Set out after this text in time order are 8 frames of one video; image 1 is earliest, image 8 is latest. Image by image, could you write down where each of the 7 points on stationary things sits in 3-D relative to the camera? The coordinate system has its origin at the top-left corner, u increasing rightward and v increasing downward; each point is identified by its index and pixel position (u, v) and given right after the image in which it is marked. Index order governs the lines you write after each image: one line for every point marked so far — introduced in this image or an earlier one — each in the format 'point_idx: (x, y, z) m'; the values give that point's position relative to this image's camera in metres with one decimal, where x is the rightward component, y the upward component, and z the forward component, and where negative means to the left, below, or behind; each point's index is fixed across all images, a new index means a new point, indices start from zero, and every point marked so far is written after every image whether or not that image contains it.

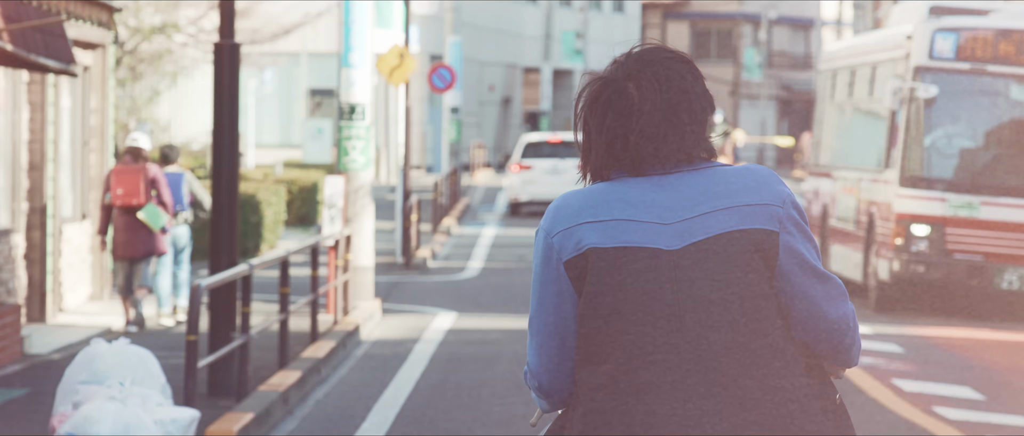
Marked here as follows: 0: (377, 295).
0: (-1.6, -0.9, +15.8) m
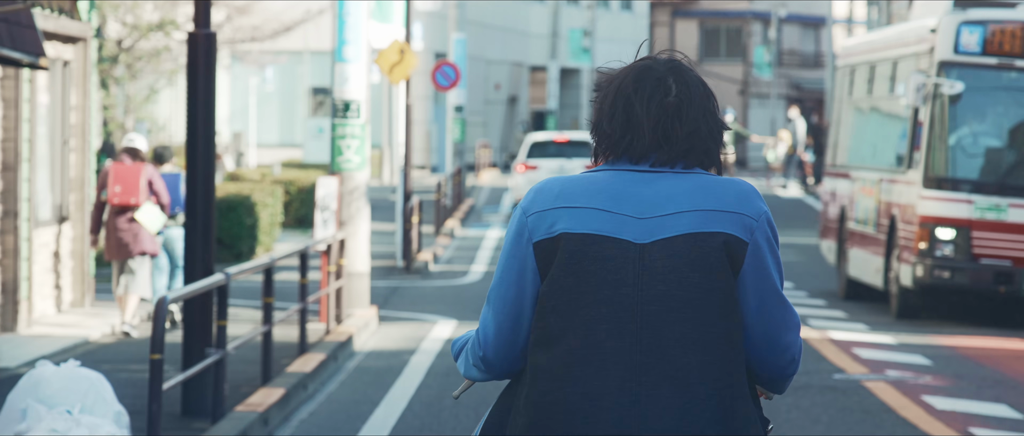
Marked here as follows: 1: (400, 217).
0: (-1.6, -1.0, +15.1) m
1: (-1.6, 0.0, +18.8) m
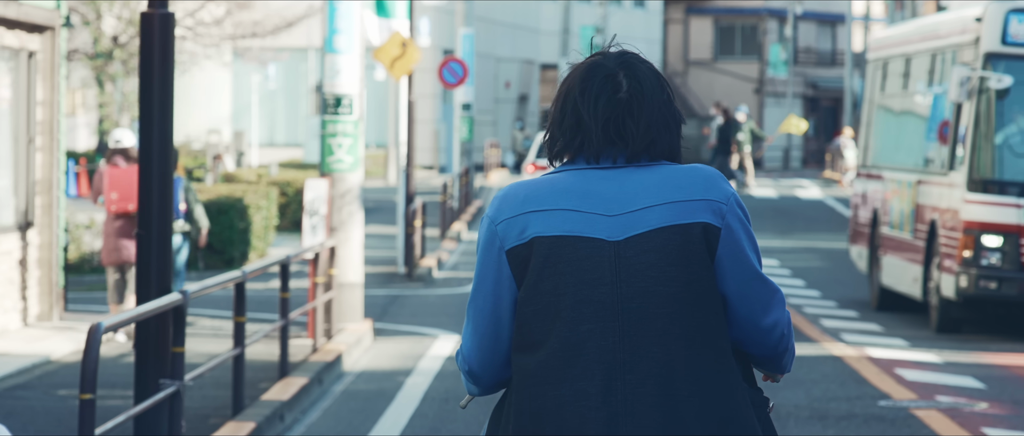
0: (-1.5, -1.0, +14.1) m
1: (-1.5, 0.0, +17.7) m
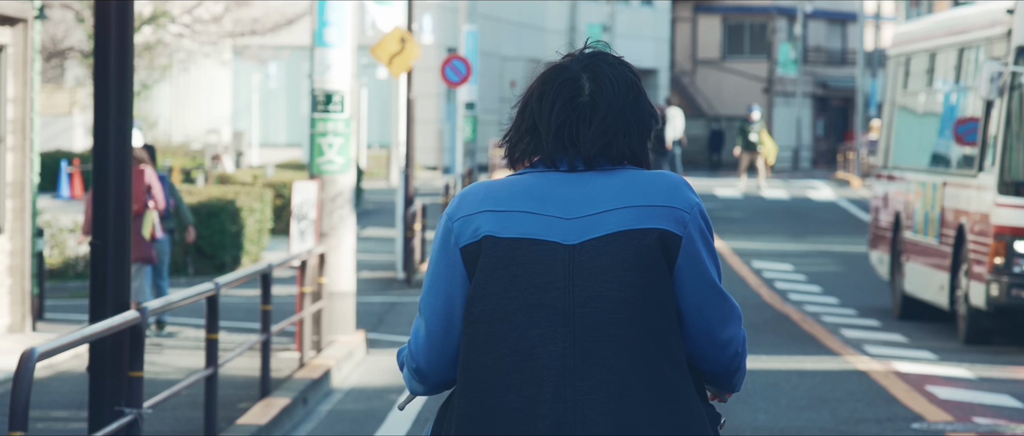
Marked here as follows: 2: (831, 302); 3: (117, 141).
0: (-1.5, -1.0, +13.4) m
1: (-1.4, -0.1, +17.0) m
2: (+3.7, -1.0, +15.1) m
3: (-1.8, +0.4, +6.1) m
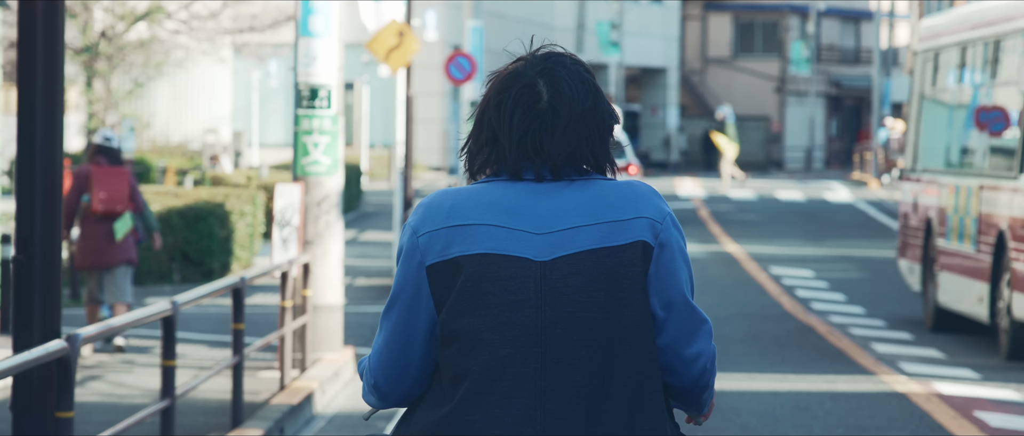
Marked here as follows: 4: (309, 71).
0: (-1.4, -1.1, +12.4) m
1: (-1.4, -0.1, +16.1) m
2: (+3.7, -1.0, +14.2) m
3: (-1.8, +0.3, +5.2) m
4: (-1.5, +1.1, +9.8) m
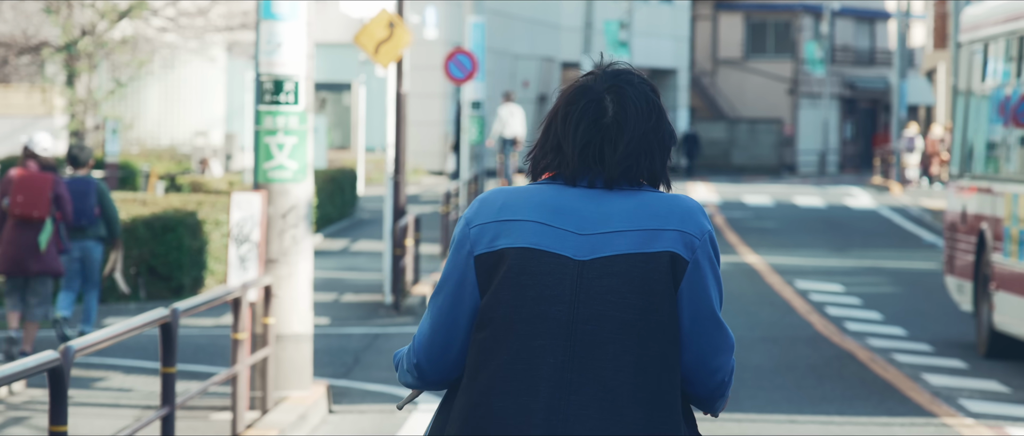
0: (-1.4, -1.2, +11.0) m
1: (-1.4, -0.2, +14.6) m
2: (+3.7, -1.1, +12.7) m
3: (-1.9, +0.2, +3.7) m
4: (-1.5, +1.0, +8.4) m
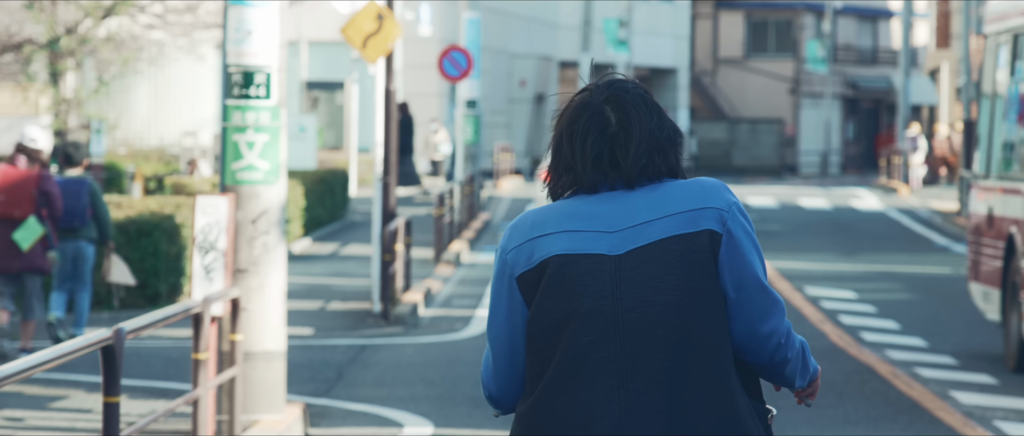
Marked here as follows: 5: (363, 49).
0: (-1.5, -1.2, +10.2) m
1: (-1.4, -0.3, +13.9) m
2: (+3.7, -1.2, +12.0) m
3: (-1.9, +0.2, +3.0) m
4: (-1.6, +1.0, +7.6) m
5: (-1.5, +1.7, +13.1) m
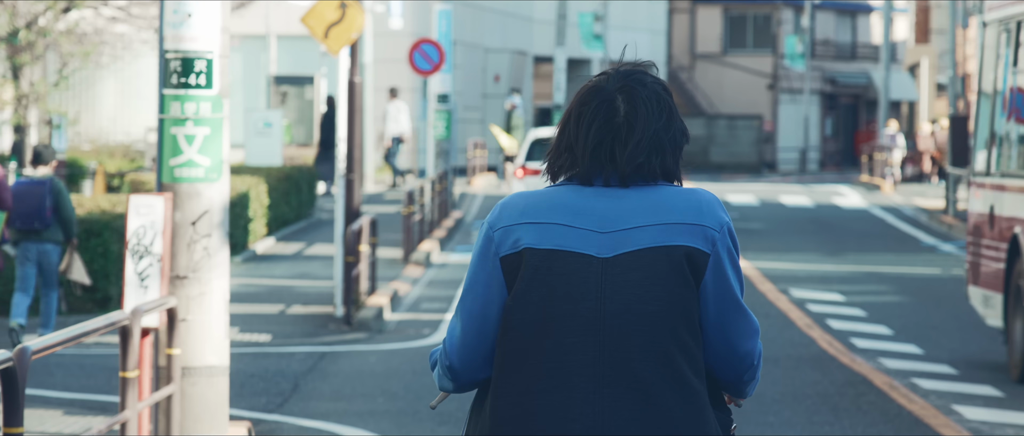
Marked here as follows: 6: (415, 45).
0: (-1.7, -1.2, +9.5) m
1: (-1.7, -0.3, +13.1) m
2: (+3.5, -1.1, +11.3) m
3: (-2.0, +0.2, +2.2) m
4: (-1.7, +1.0, +6.9) m
5: (-1.8, +1.7, +12.4) m
6: (-1.5, +2.6, +19.6) m
